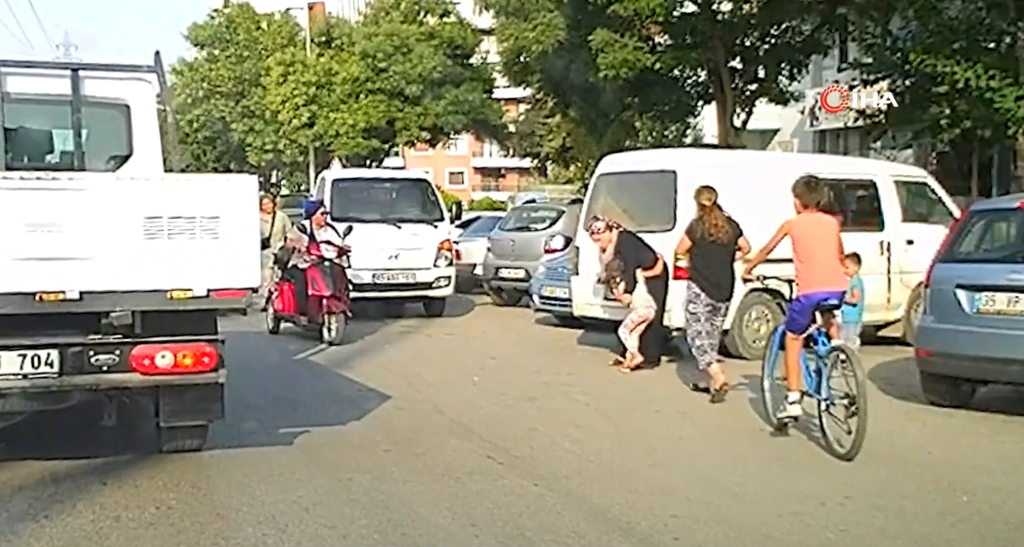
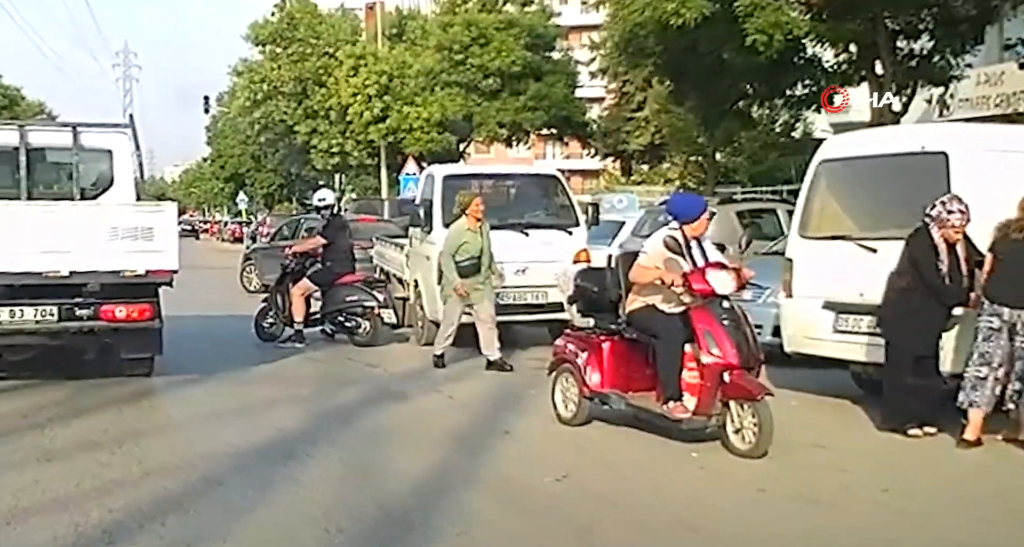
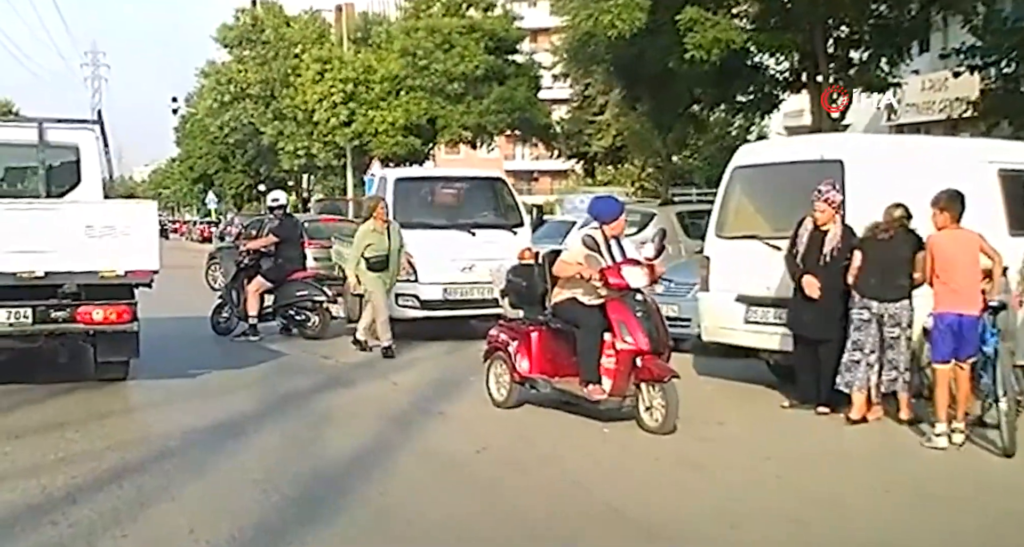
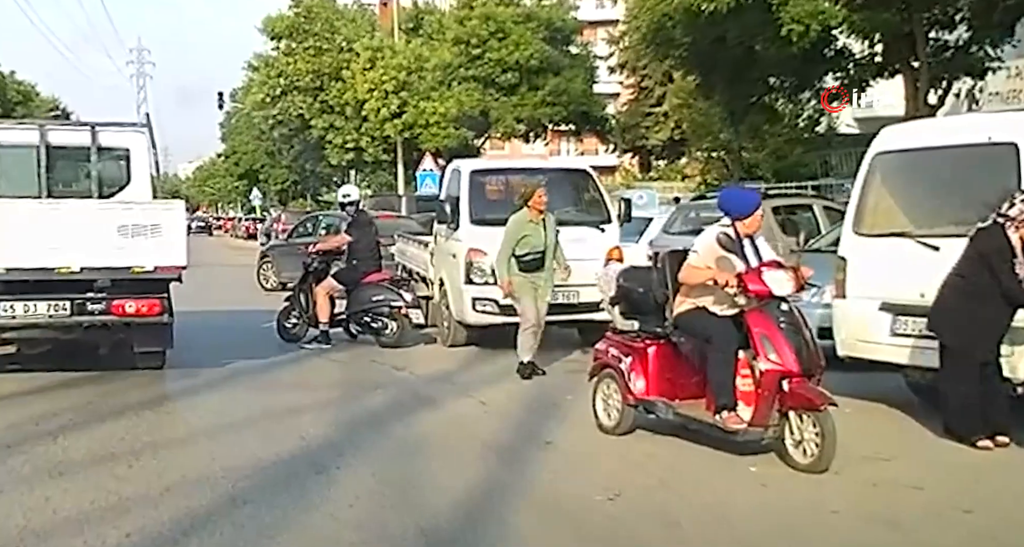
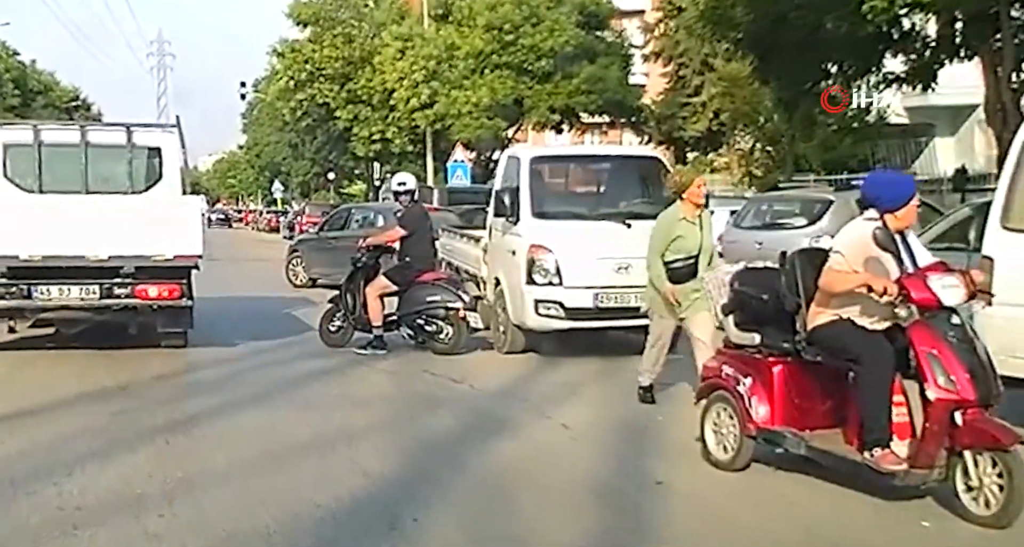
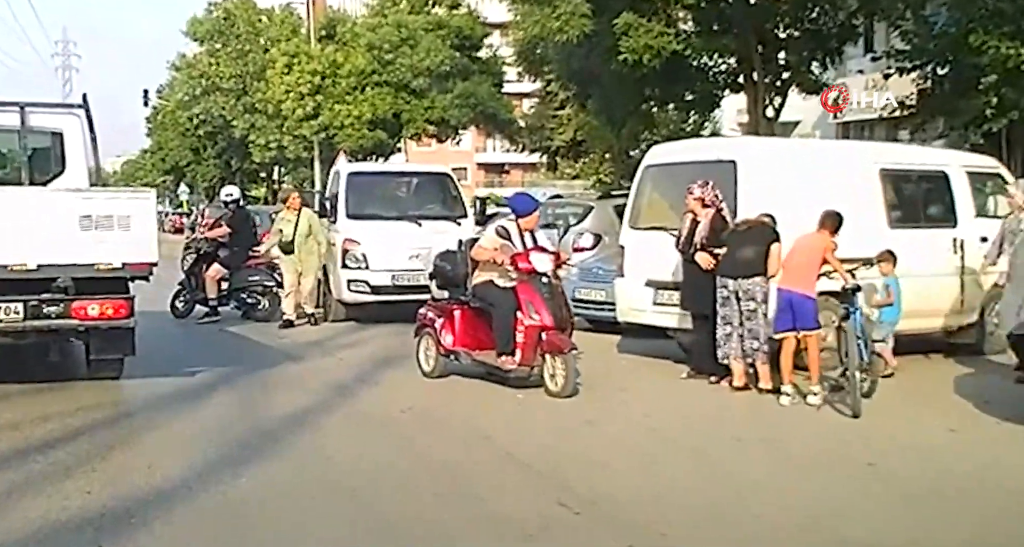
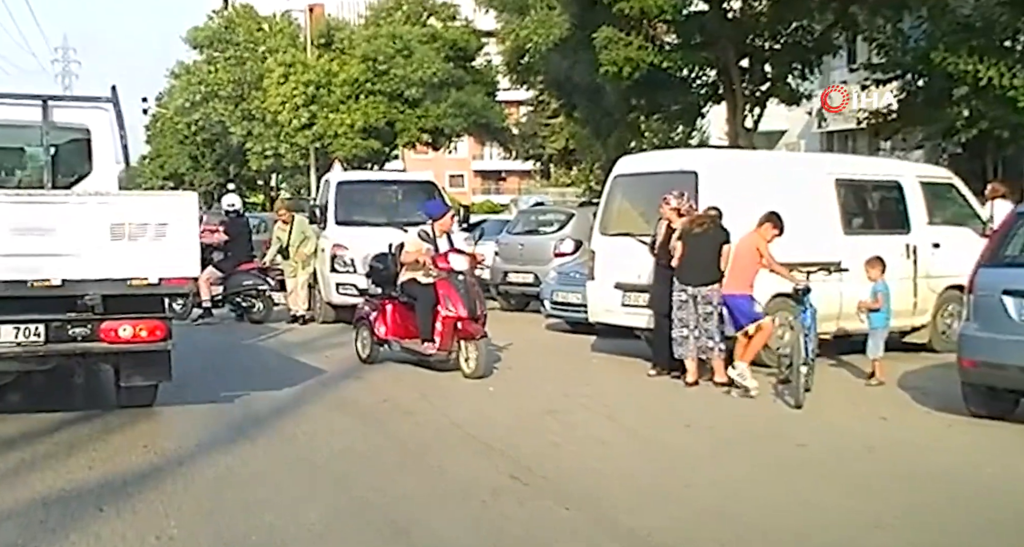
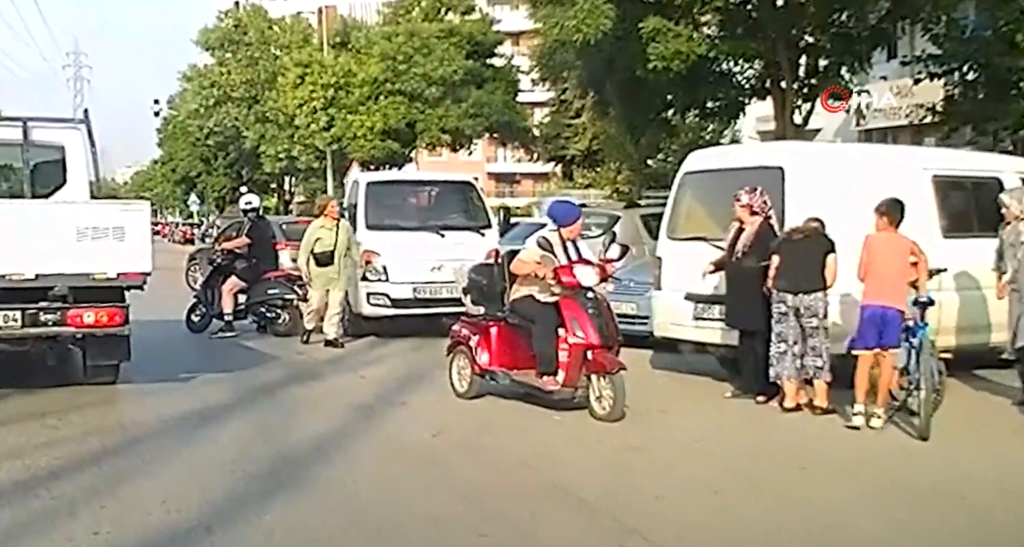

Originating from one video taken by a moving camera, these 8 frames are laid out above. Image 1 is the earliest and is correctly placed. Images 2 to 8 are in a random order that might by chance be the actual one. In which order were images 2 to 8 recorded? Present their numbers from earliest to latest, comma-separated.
7, 6, 8, 3, 2, 4, 5
